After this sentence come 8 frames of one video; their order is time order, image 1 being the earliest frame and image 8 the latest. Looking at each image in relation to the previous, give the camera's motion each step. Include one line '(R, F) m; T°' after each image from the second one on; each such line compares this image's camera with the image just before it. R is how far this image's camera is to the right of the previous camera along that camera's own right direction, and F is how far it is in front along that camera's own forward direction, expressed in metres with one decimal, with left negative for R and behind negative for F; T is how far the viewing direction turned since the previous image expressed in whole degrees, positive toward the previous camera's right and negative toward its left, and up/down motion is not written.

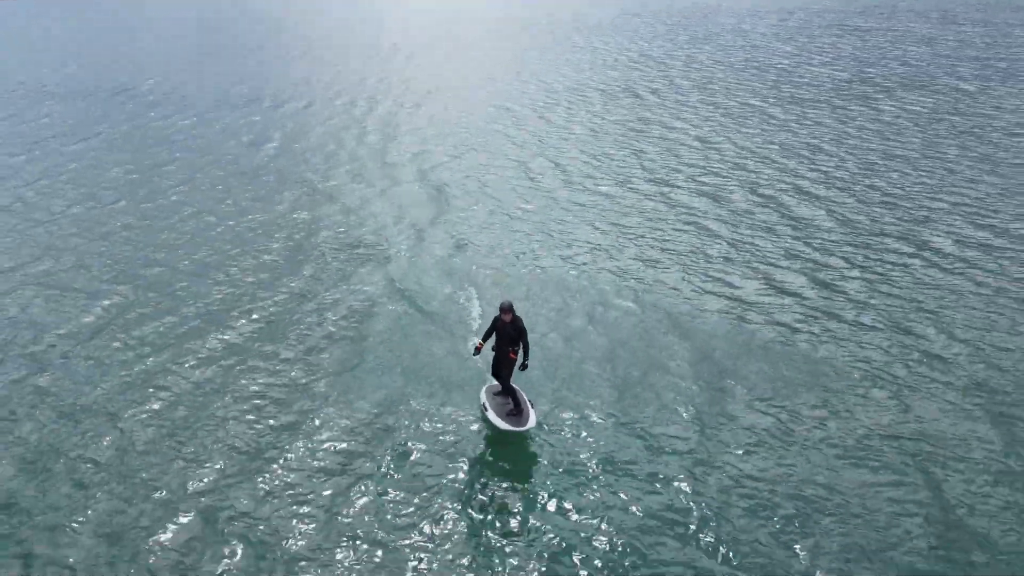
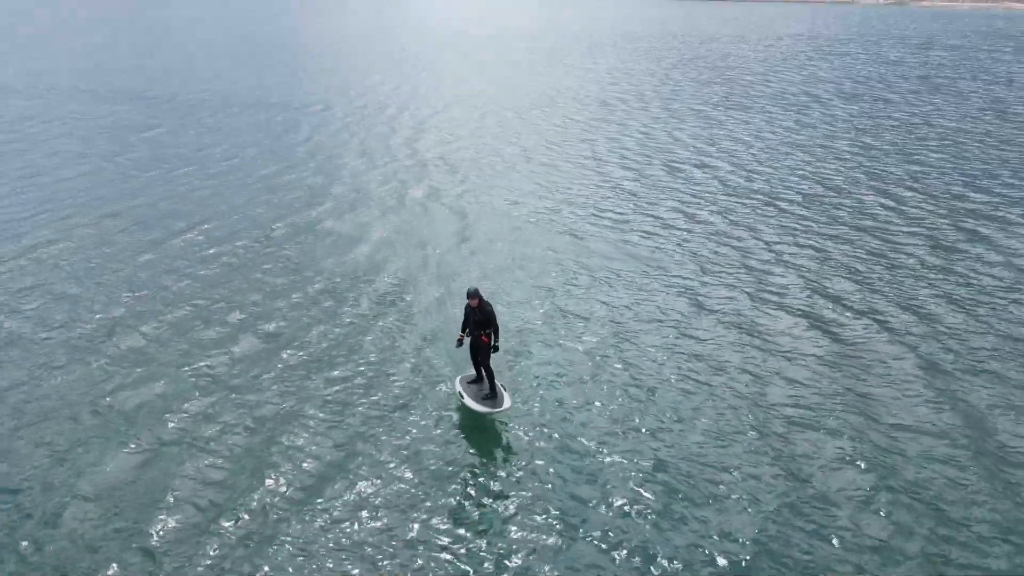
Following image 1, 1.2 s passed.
(+3.9, -15.3) m; -3°
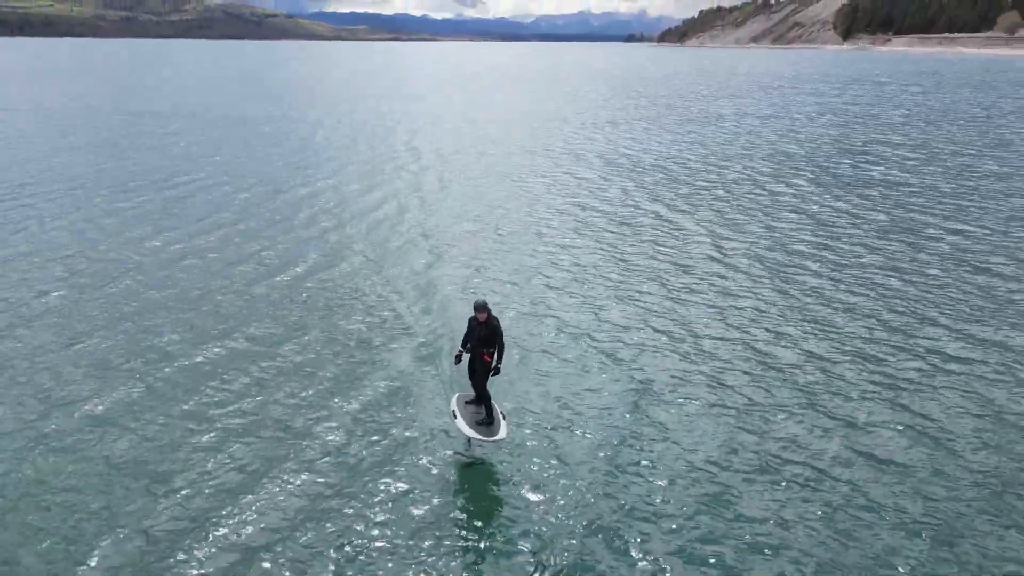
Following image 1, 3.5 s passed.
(+1.0, -21.4) m; +1°
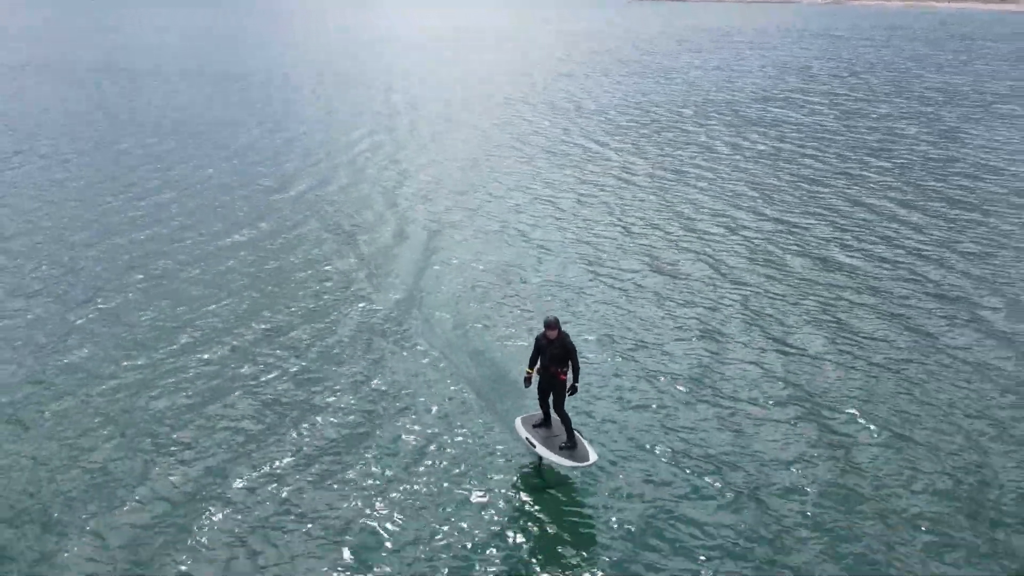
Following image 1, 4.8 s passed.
(+0.7, -12.0) m; +1°
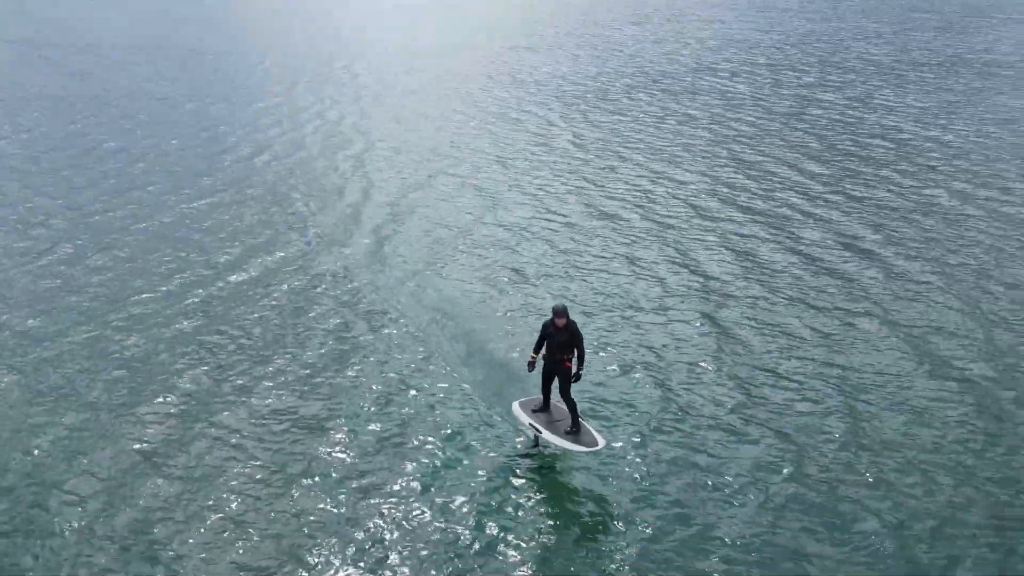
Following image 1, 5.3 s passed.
(+0.6, -5.1) m; +2°
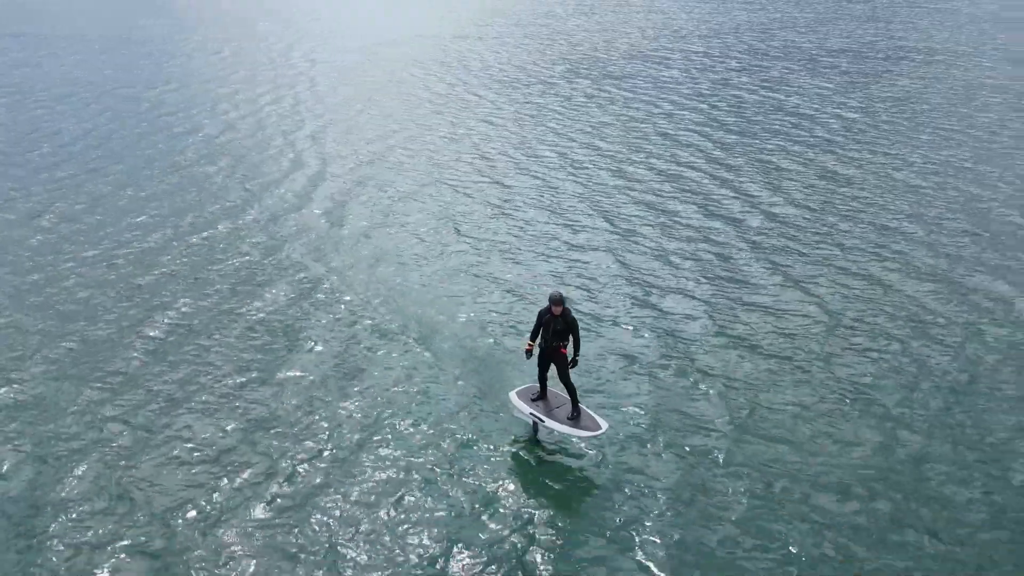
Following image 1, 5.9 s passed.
(+1.3, -4.9) m; +2°
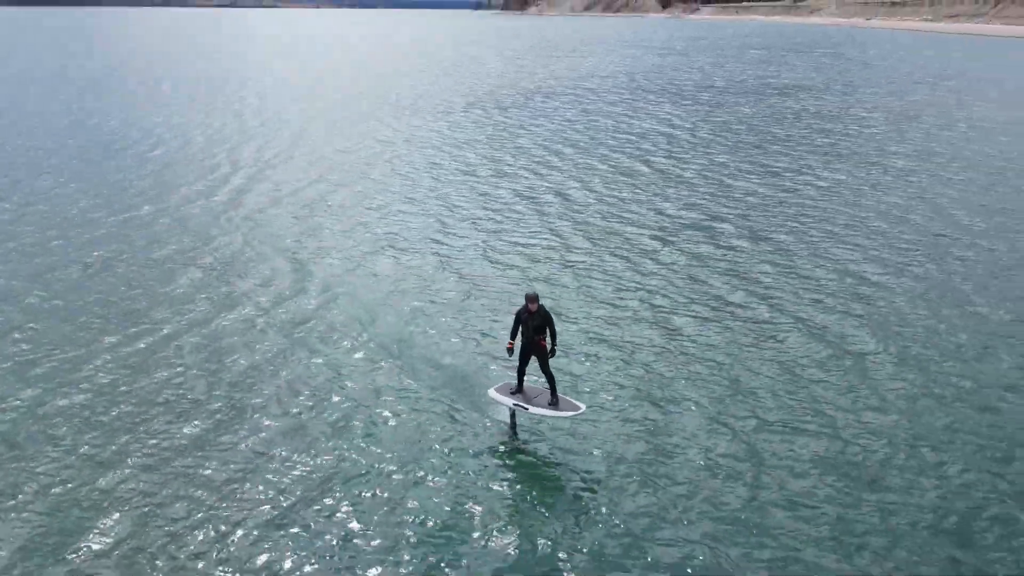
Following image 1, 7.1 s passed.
(+4.5, -10.7) m; +3°
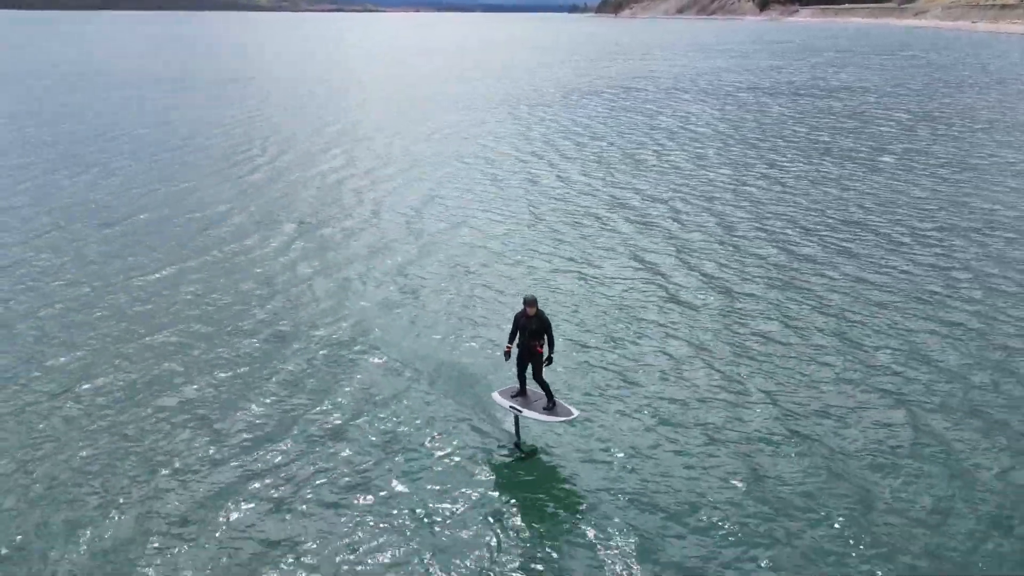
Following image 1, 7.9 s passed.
(+4.6, -3.8) m; -6°
